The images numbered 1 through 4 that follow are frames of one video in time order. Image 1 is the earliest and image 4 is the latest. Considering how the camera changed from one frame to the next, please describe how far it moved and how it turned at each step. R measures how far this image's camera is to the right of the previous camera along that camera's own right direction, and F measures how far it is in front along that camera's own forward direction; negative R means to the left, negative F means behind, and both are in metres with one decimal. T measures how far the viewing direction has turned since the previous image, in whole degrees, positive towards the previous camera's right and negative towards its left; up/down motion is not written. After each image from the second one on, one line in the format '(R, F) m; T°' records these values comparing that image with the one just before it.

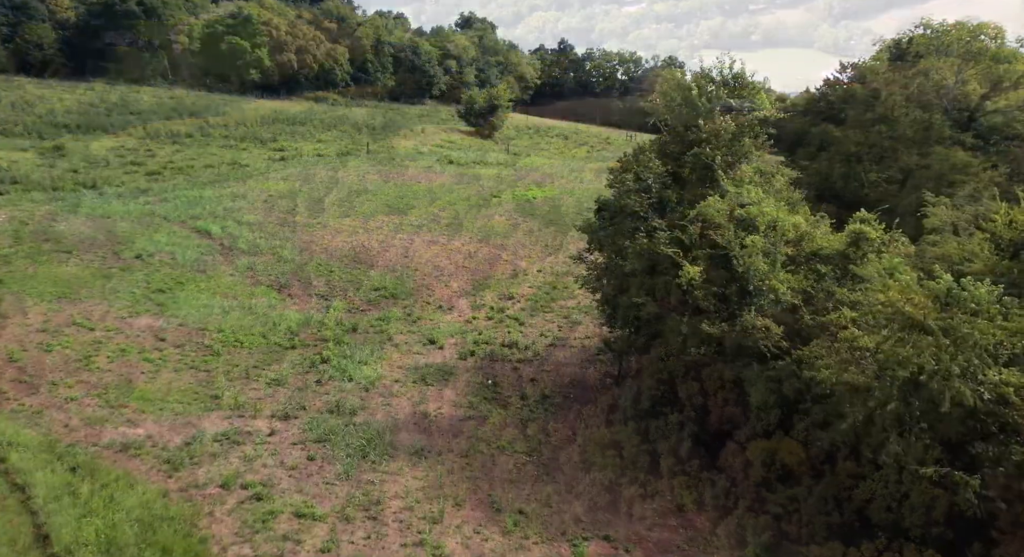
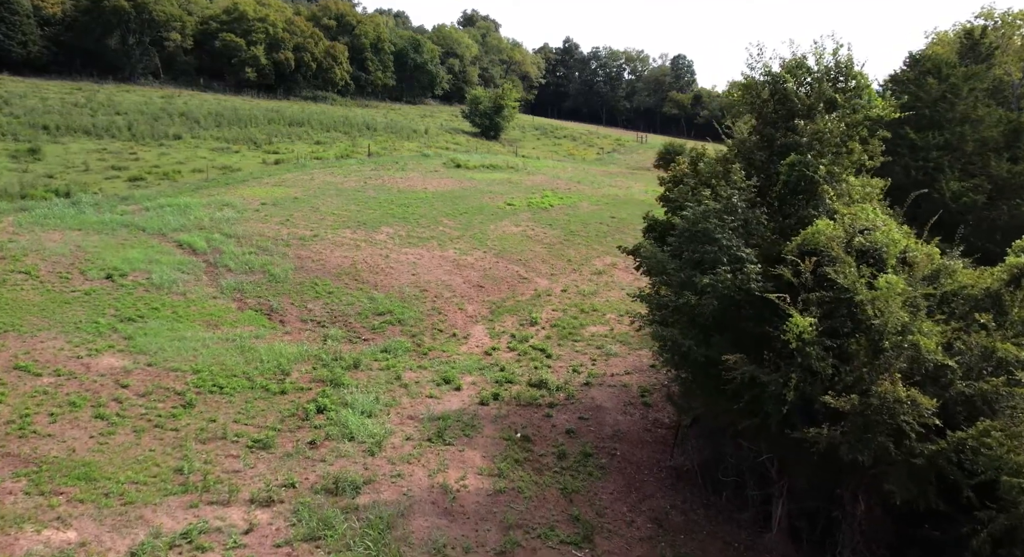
(-0.6, +2.2) m; 0°
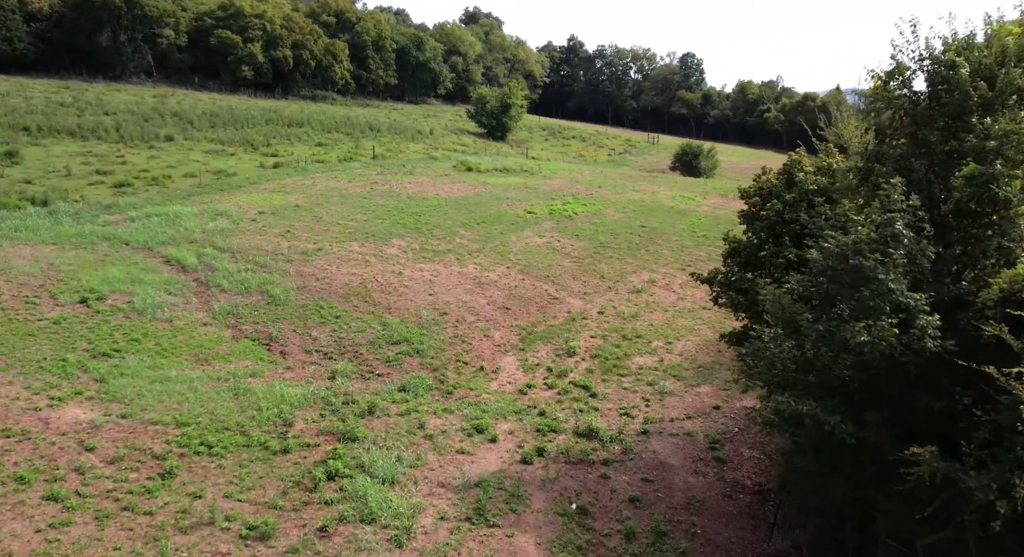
(-0.8, +2.0) m; 0°
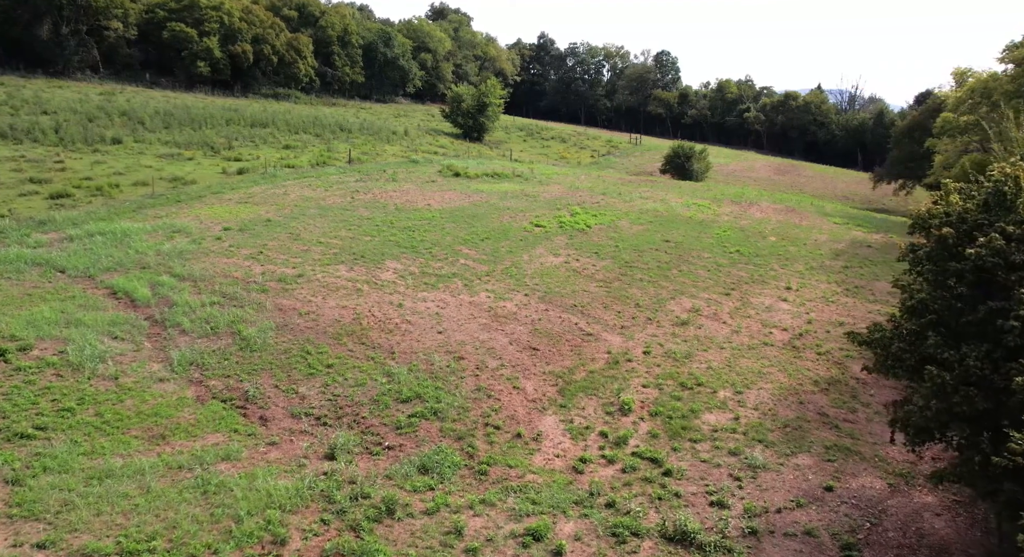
(-1.3, +2.8) m; +3°
